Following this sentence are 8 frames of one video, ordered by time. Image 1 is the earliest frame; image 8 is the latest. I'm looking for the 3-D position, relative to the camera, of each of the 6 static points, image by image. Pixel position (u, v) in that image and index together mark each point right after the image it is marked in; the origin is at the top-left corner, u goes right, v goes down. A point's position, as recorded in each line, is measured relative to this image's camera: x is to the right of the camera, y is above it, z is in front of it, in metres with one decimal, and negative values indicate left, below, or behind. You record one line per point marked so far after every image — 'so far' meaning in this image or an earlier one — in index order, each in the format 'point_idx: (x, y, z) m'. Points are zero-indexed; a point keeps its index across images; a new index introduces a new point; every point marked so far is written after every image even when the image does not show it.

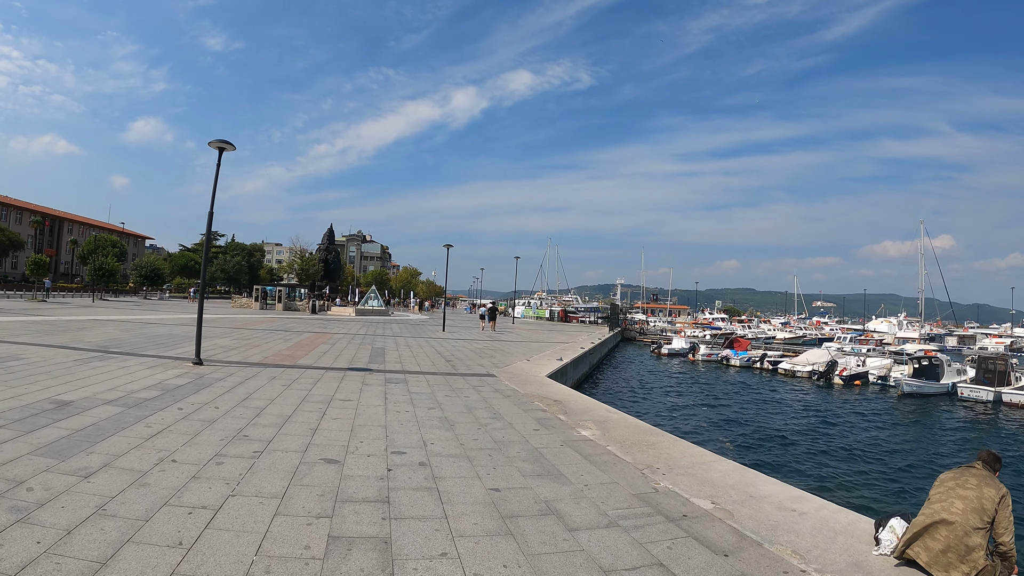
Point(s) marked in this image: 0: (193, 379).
0: (-6.0, -1.7, +9.4) m
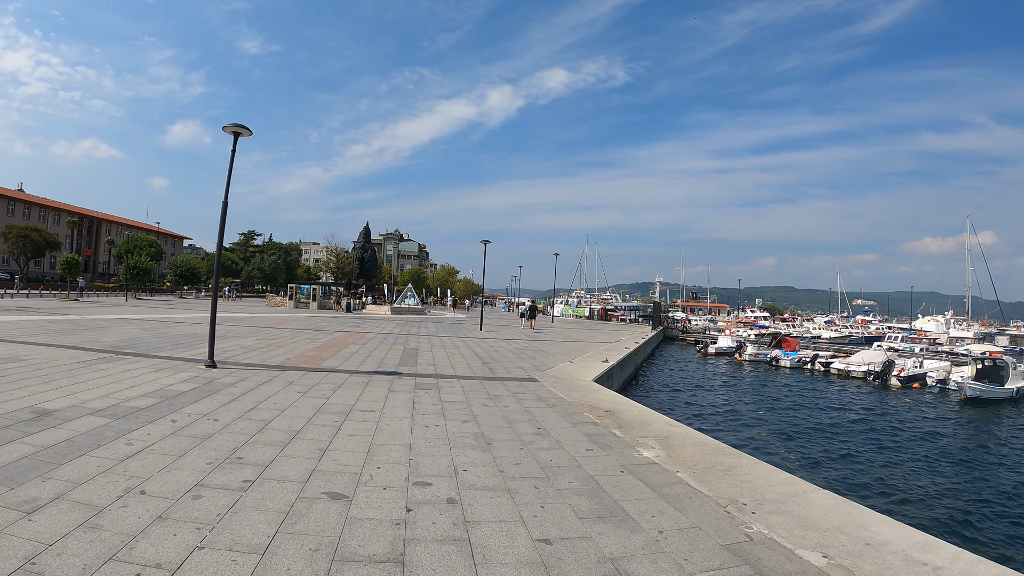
0: (-5.3, -1.6, +8.4) m
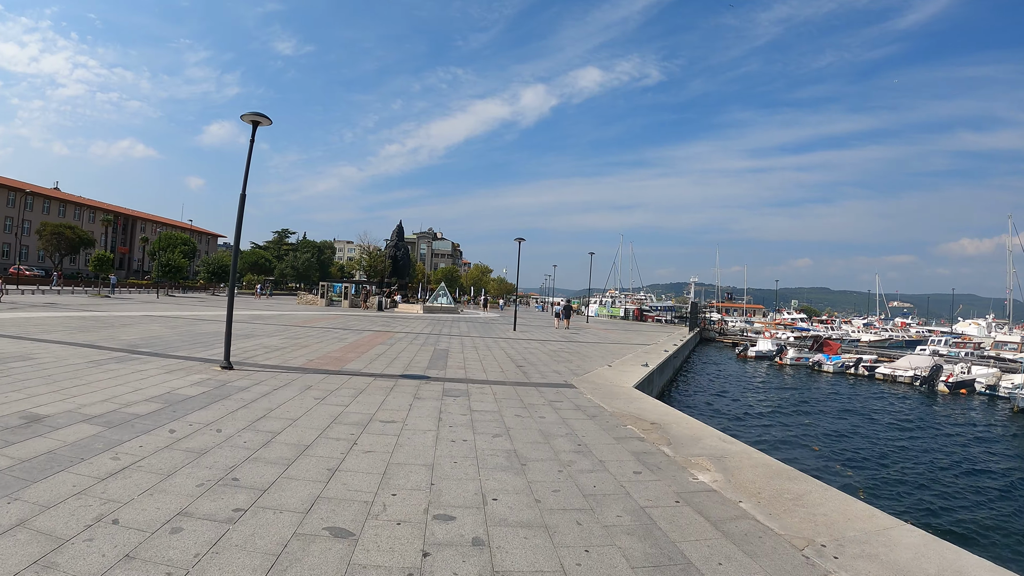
0: (-4.7, -1.6, +7.8) m
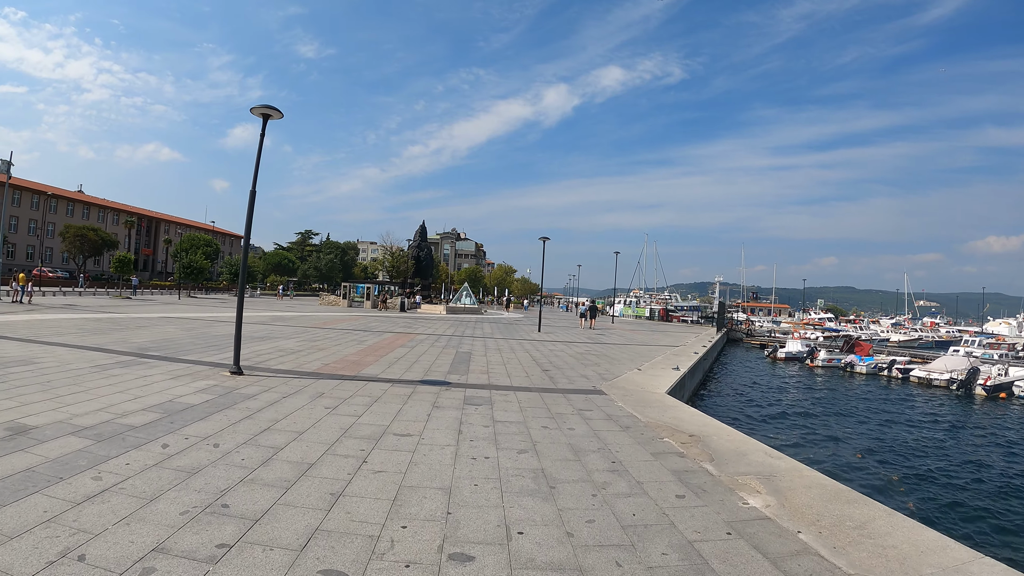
0: (-4.3, -1.6, +7.3) m
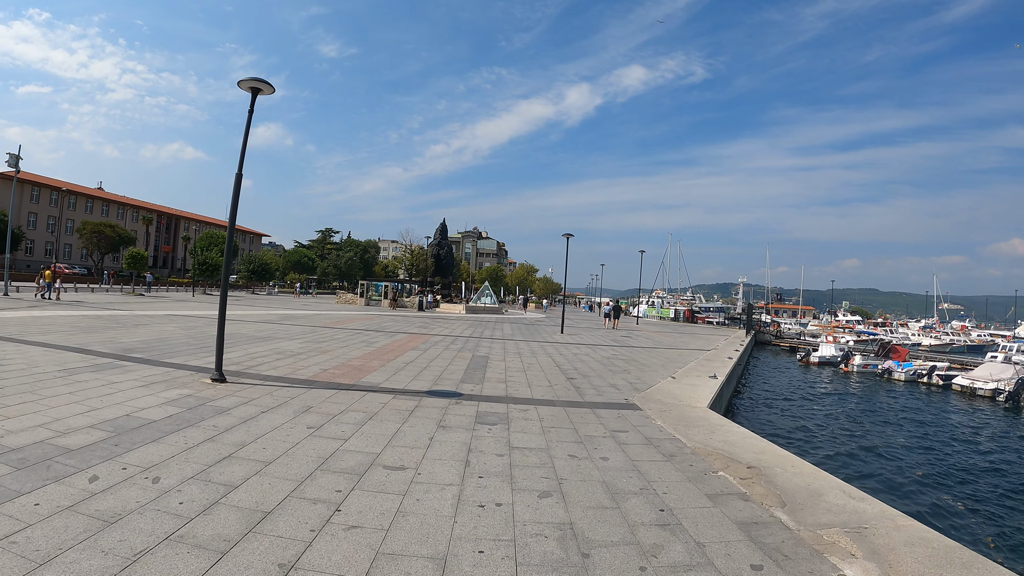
0: (-4.1, -1.5, +6.2) m
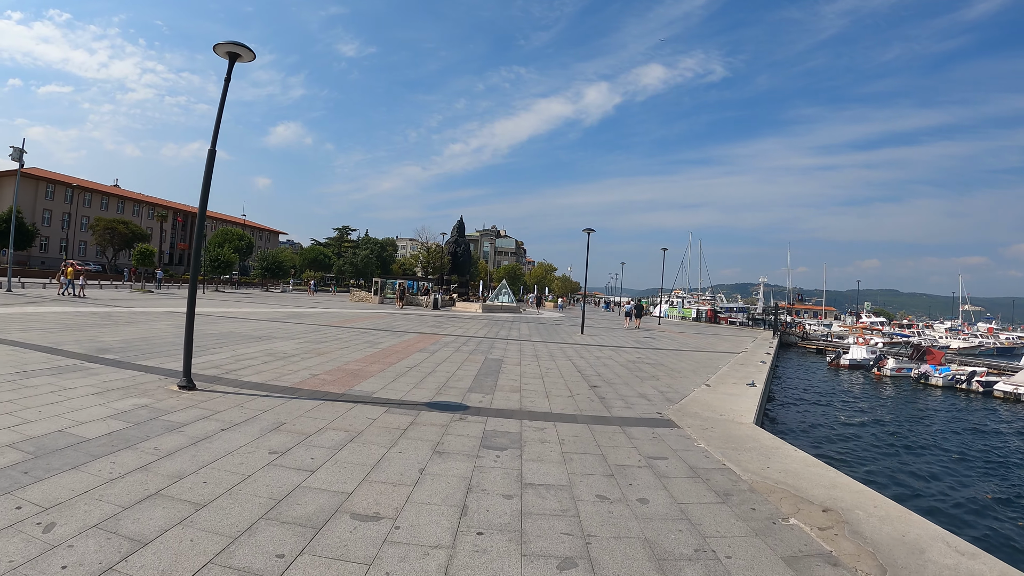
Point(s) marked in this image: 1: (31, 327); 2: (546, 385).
0: (-3.9, -1.4, +5.2) m
1: (-10.3, -0.8, +10.7) m
2: (+0.6, -1.7, +8.8) m
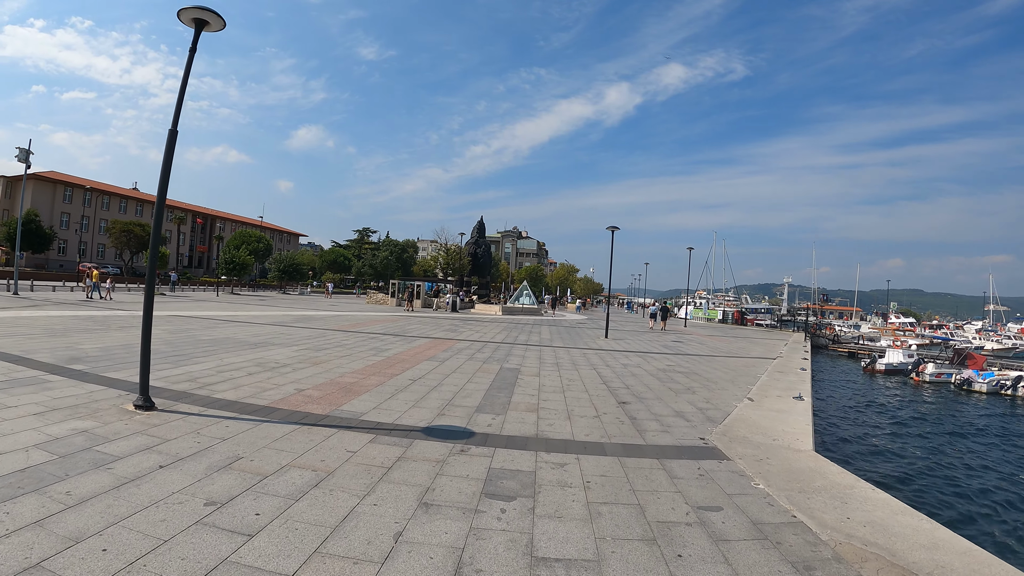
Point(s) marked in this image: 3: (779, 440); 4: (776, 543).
0: (-3.8, -1.4, +4.2) m
1: (-10.0, -0.9, +10.0) m
2: (+0.8, -1.8, +7.6) m
3: (+3.9, -2.2, +7.2) m
4: (+2.1, -2.0, +3.8) m
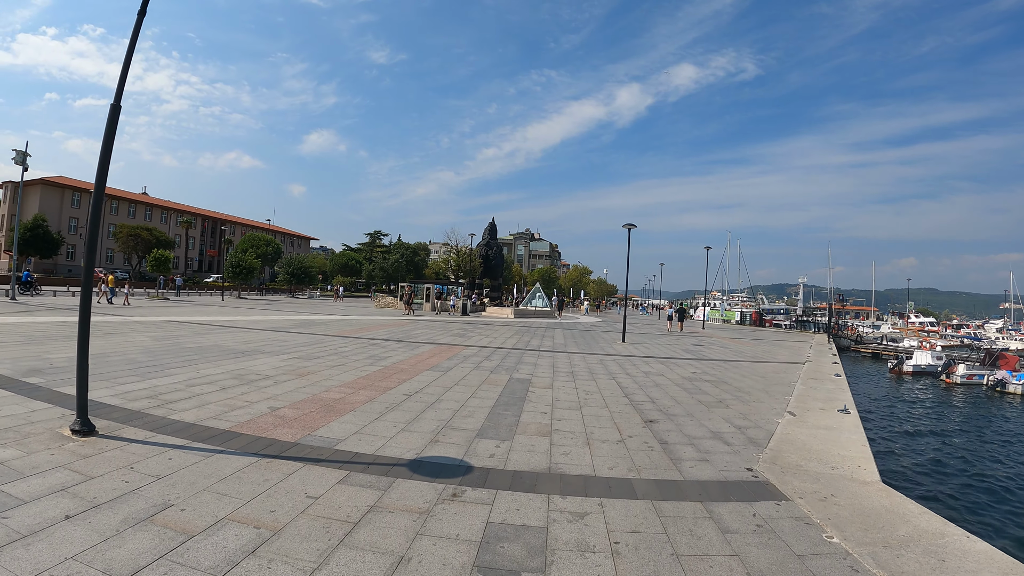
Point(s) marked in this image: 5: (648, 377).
0: (-3.8, -1.5, +3.3) m
1: (-9.8, -1.0, +9.2) m
2: (+1.0, -1.8, +6.6) m
3: (+4.0, -2.2, +6.0) m
4: (+2.1, -2.0, +2.7) m
5: (+3.2, -2.1, +11.6) m
